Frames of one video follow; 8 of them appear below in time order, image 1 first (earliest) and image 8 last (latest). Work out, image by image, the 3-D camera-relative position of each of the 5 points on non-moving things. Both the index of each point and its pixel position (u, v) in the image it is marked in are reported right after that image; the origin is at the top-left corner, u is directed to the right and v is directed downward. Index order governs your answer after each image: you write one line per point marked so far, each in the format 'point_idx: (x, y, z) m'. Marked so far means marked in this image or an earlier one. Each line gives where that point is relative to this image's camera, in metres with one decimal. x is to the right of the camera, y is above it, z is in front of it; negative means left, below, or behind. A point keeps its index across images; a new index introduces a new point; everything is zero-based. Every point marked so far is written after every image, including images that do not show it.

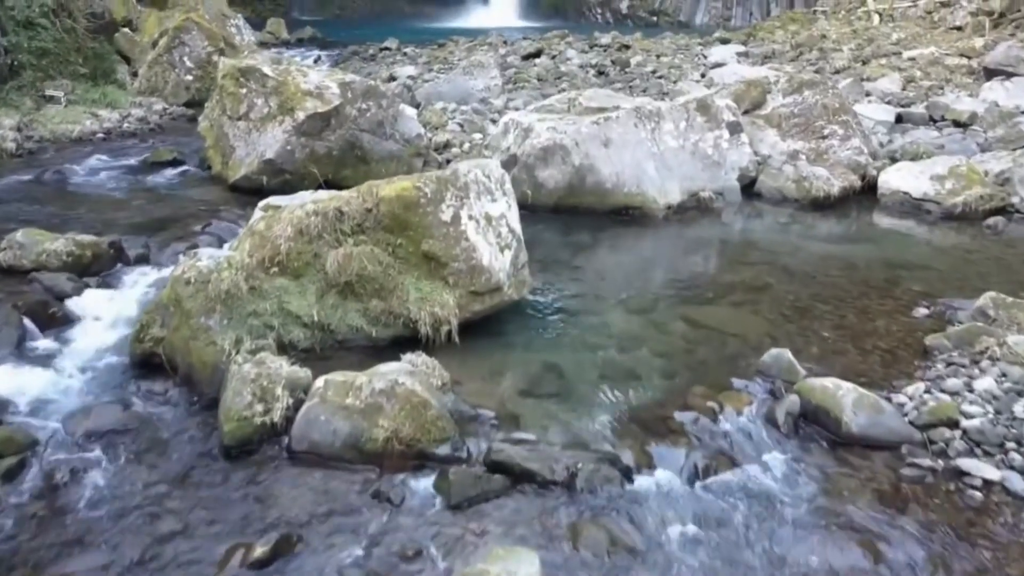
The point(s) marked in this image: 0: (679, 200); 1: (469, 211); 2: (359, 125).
0: (+1.5, +0.8, +7.2) m
1: (-0.2, +0.4, +4.5) m
2: (-1.4, +1.5, +7.7) m
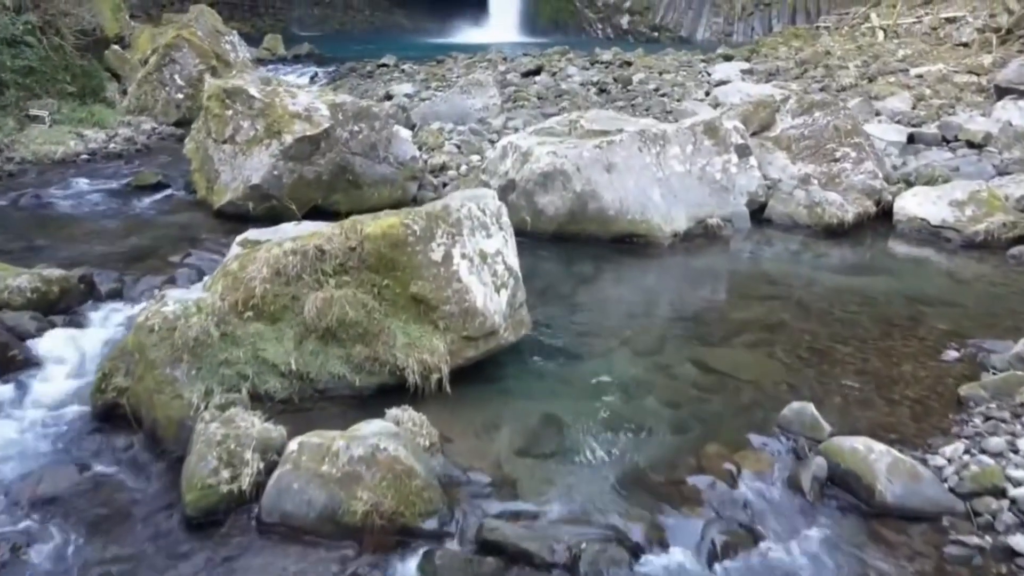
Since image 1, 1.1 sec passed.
0: (+1.5, +0.5, +6.9) m
1: (-0.2, +0.2, +4.1) m
2: (-1.4, +1.2, +7.4) m
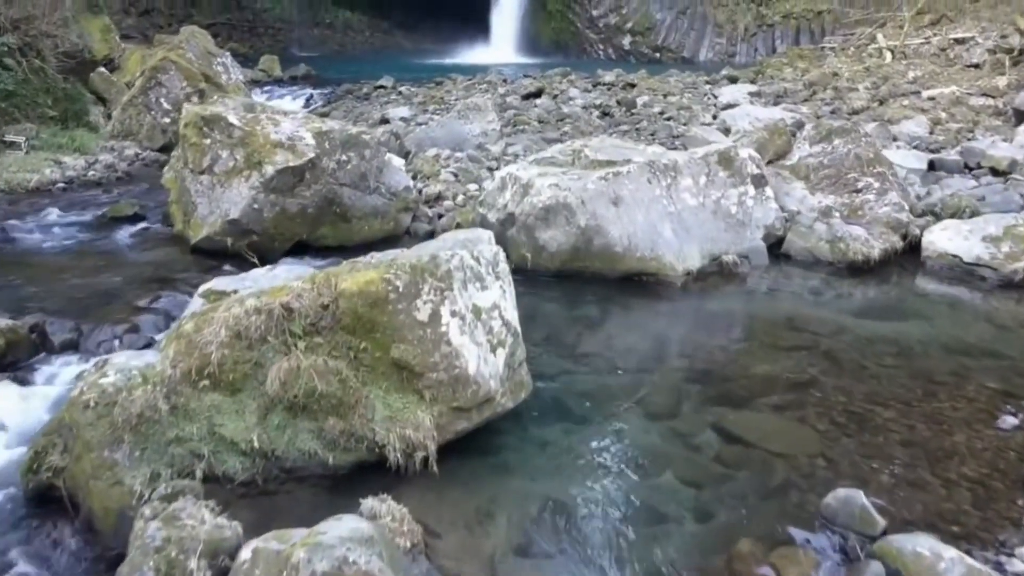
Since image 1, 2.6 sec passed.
0: (+1.5, +0.2, +6.4) m
1: (-0.3, -0.1, +3.6) m
2: (-1.4, +0.9, +6.9) m
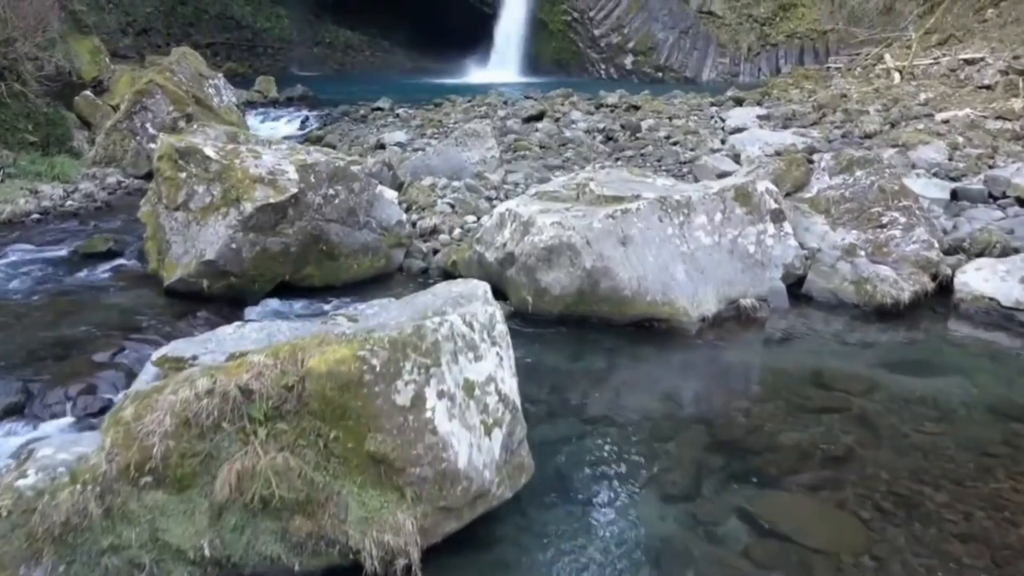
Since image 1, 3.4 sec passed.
0: (+1.4, -0.2, +5.9) m
1: (-0.3, -0.3, +3.1) m
2: (-1.5, +0.6, +6.4) m
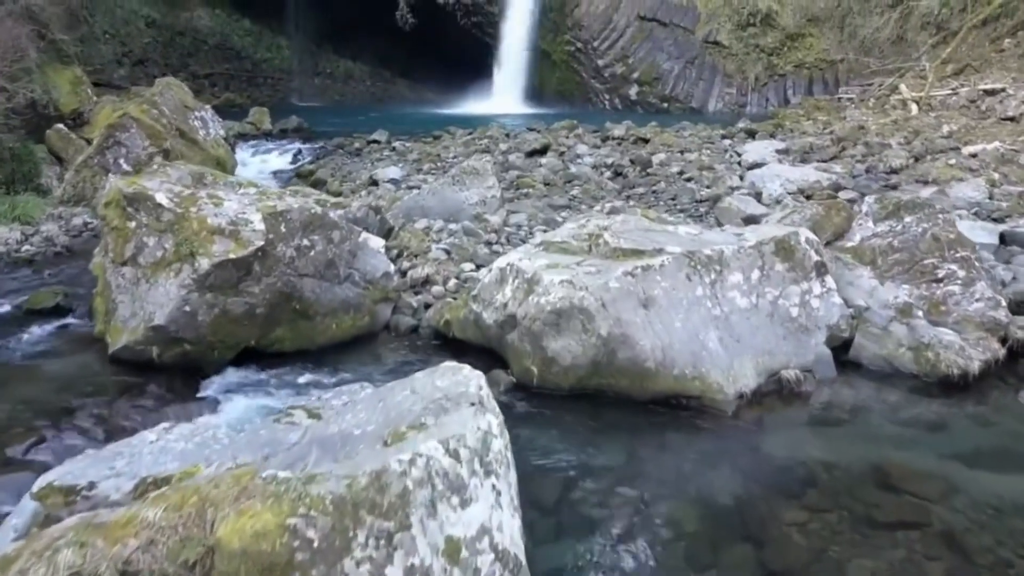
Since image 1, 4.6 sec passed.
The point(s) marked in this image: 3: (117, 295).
0: (+1.5, -0.6, +5.0) m
1: (-0.3, -0.7, +2.2) m
2: (-1.4, +0.1, +5.5) m
3: (-2.6, 0.0, +5.4) m
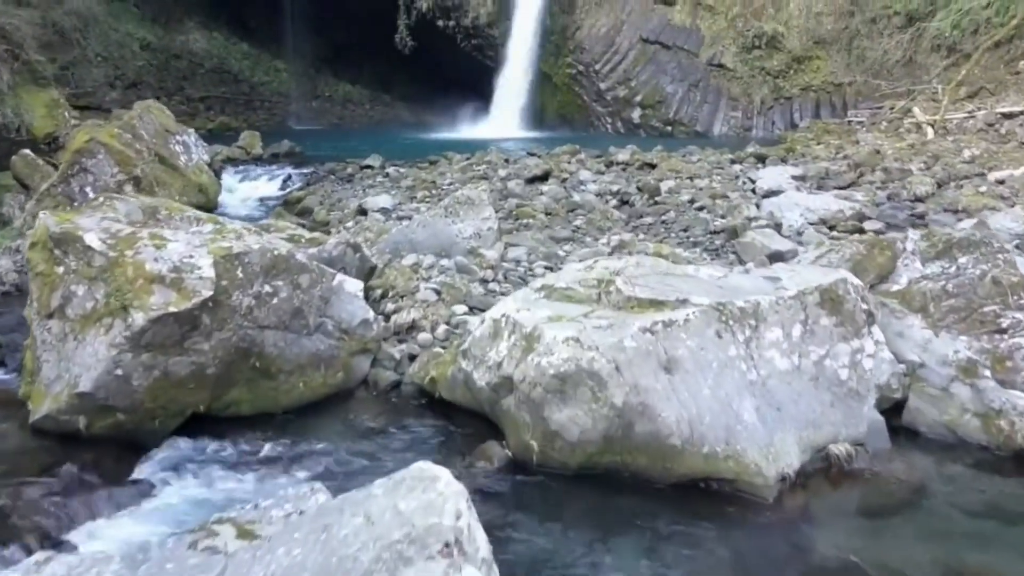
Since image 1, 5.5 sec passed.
0: (+1.4, -0.9, +4.1) m
1: (-0.3, -0.9, +1.3) m
2: (-1.5, -0.2, +4.7) m
3: (-2.6, -0.4, +4.5) m
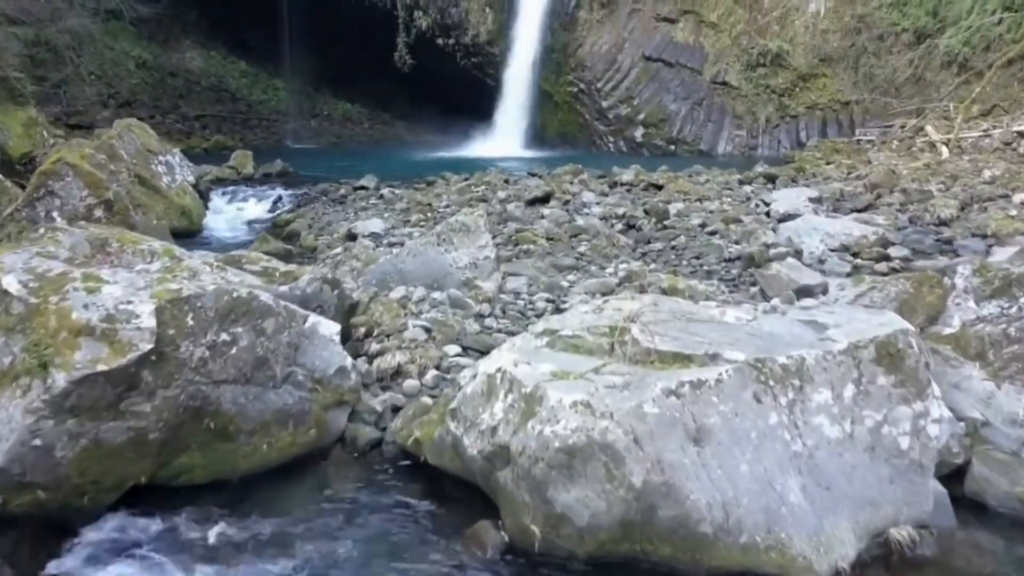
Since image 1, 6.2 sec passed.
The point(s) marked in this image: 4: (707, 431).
0: (+1.4, -1.1, +3.4) m
1: (-0.3, -1.1, +0.6) m
2: (-1.5, -0.4, +4.0) m
3: (-2.6, -0.6, +3.8) m
4: (+0.8, -0.6, +3.4) m
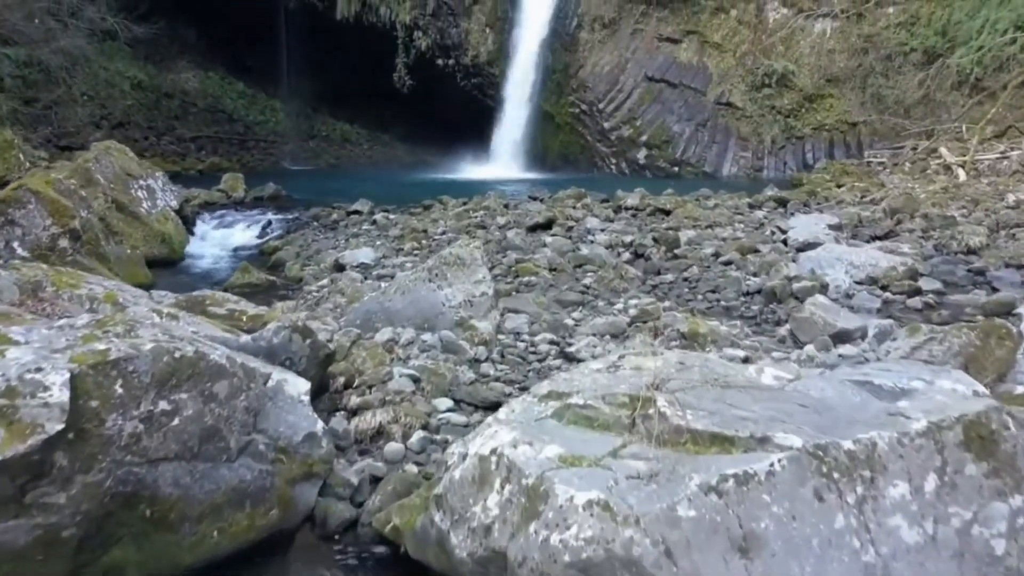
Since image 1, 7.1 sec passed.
0: (+1.4, -1.3, +2.7) m
1: (-0.3, -1.2, -0.1) m
2: (-1.5, -0.7, +3.3) m
3: (-2.6, -0.8, +3.1) m
4: (+0.8, -0.8, +2.7) m
